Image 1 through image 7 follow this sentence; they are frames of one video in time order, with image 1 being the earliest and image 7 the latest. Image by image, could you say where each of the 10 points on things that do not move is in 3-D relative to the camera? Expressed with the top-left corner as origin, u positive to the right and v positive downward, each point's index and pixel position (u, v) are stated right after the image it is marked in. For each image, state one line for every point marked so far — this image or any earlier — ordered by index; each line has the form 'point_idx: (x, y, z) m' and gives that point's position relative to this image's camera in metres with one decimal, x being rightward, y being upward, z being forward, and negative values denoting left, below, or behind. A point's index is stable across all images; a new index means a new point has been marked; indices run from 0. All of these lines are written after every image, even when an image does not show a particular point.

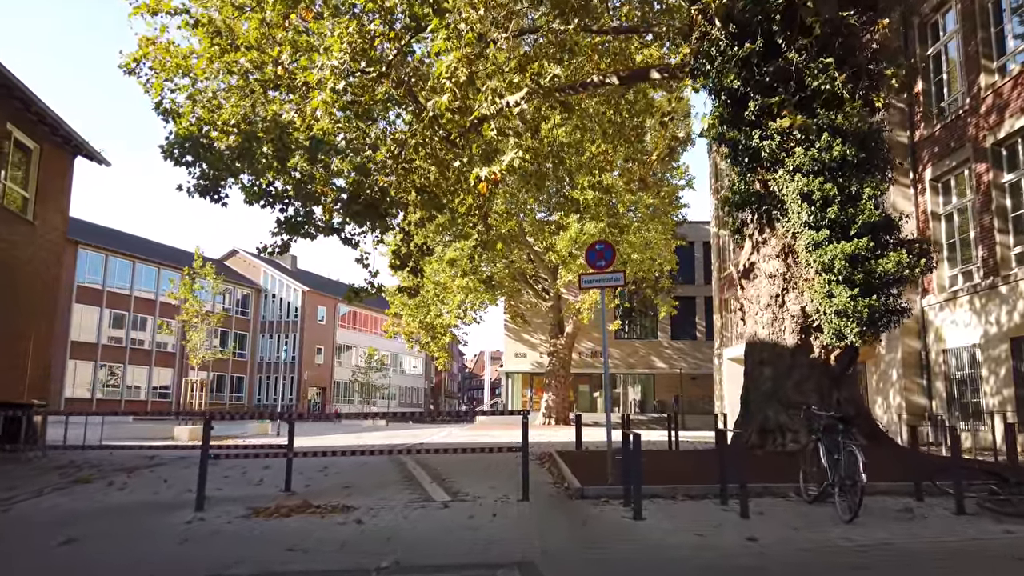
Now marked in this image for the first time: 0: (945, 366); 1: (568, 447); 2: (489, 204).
0: (+9.6, -1.8, +16.0) m
1: (+1.3, -3.6, +16.2) m
2: (-0.5, +2.2, +18.4) m
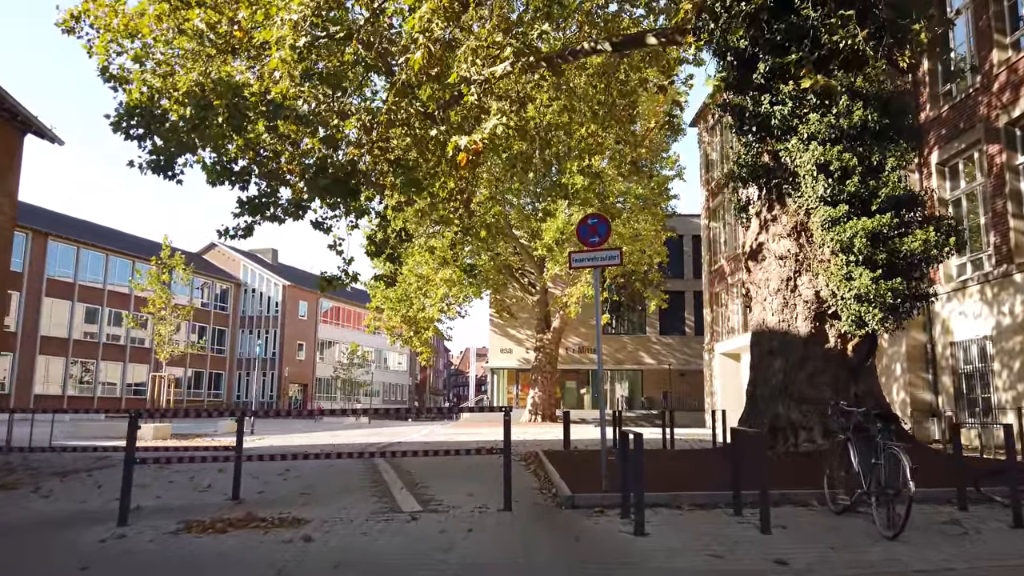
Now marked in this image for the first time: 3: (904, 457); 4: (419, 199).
0: (+9.3, -1.5, +15.2) m
1: (+0.9, -3.3, +15.3) m
2: (-0.9, +2.4, +17.3) m
3: (+2.7, -1.2, +5.1) m
4: (-2.1, +2.0, +15.9) m
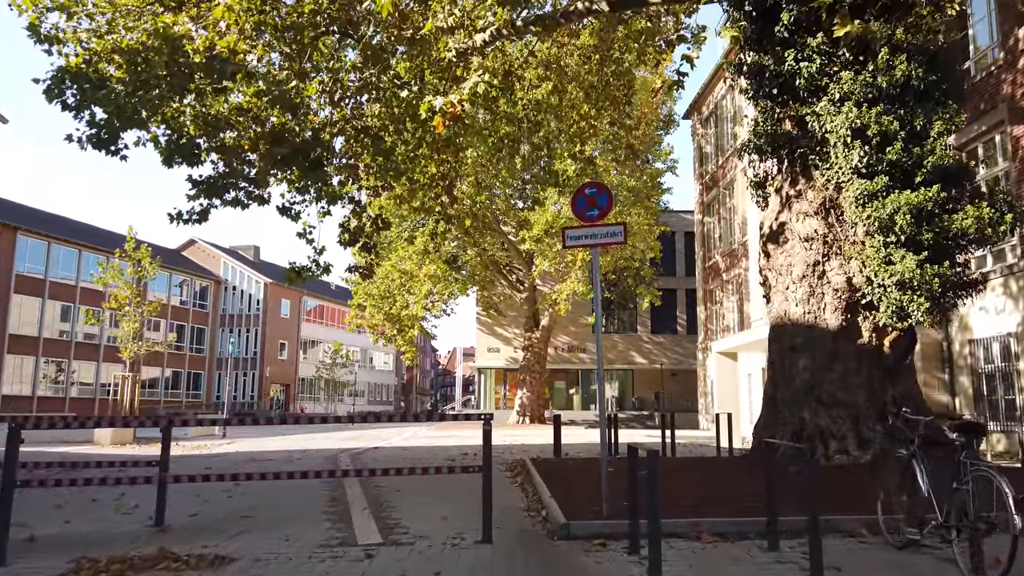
0: (+9.0, -1.4, +14.1) m
1: (+0.6, -3.2, +14.1) m
2: (-1.2, +2.6, +16.1) m
3: (+2.6, -1.0, +3.9) m
4: (-2.3, +2.2, +14.7) m
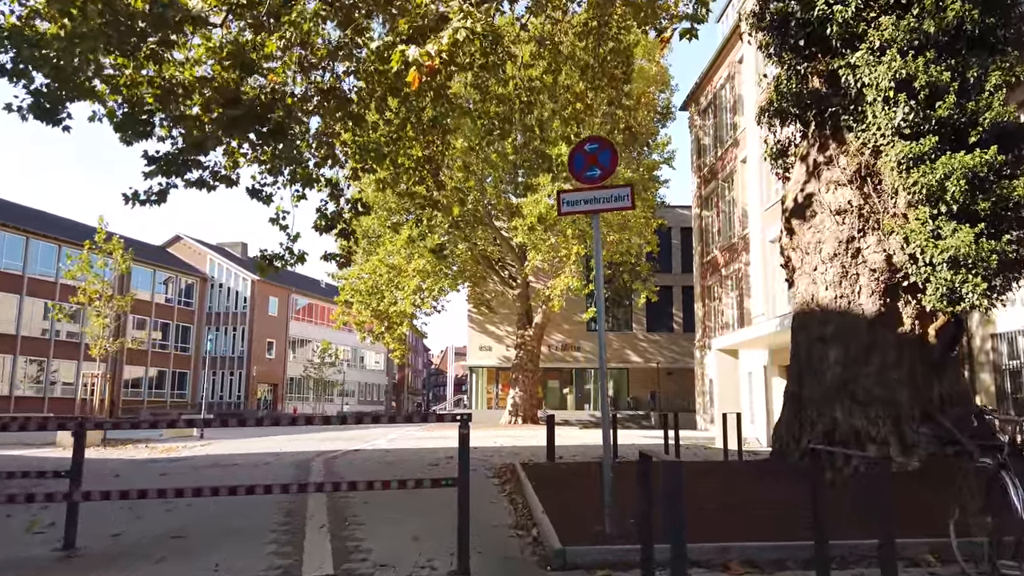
0: (+8.8, -1.2, +13.2) m
1: (+0.5, -3.0, +13.0) m
2: (-1.4, +2.8, +15.1) m
3: (+2.5, -0.9, +2.9) m
4: (-2.5, +2.3, +13.7) m
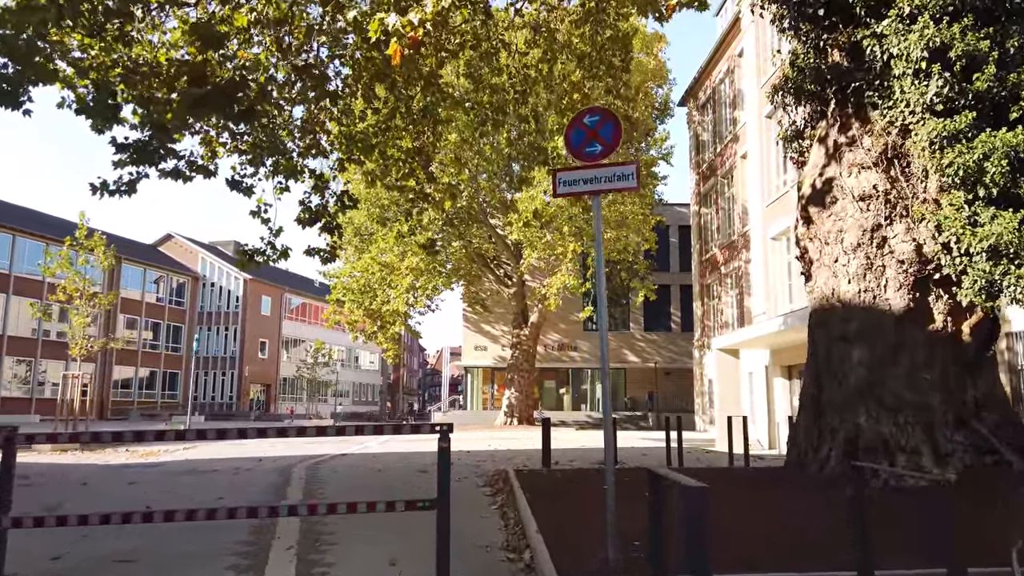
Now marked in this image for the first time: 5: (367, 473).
0: (+8.7, -1.2, +12.6) m
1: (+0.4, -2.9, +12.4) m
2: (-1.5, +2.8, +14.5) m
3: (+2.5, -0.8, +2.3) m
4: (-2.6, +2.4, +13.1) m
5: (-2.1, -2.7, +10.4) m
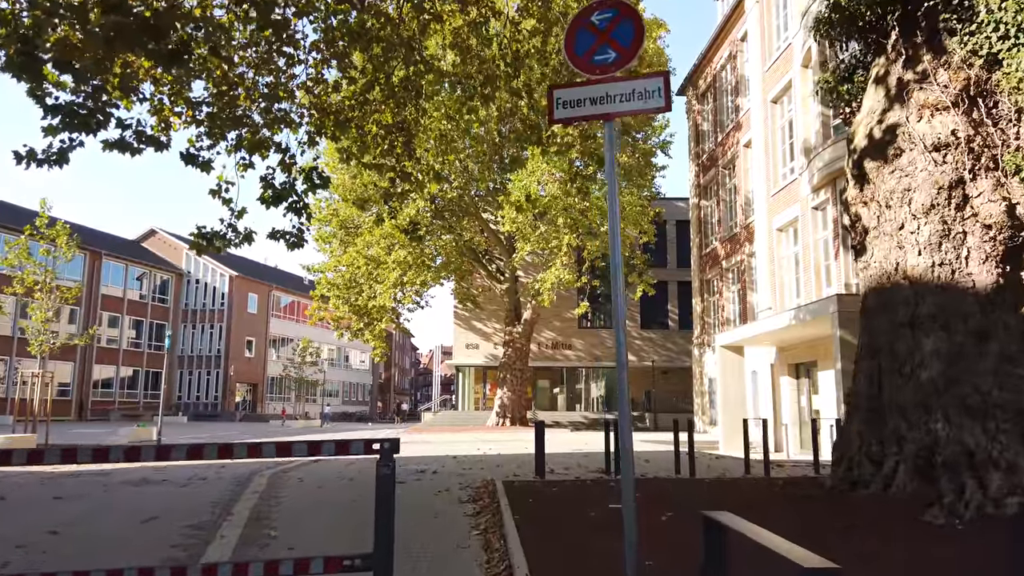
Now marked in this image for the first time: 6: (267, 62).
0: (+8.5, -1.0, +11.5) m
1: (+0.2, -2.8, +11.2) m
2: (-1.7, +3.0, +13.2) m
3: (+2.4, -0.6, +1.1) m
4: (-2.8, +2.6, +11.8) m
5: (-2.2, -2.5, +9.2) m
6: (-3.6, +3.3, +10.7) m
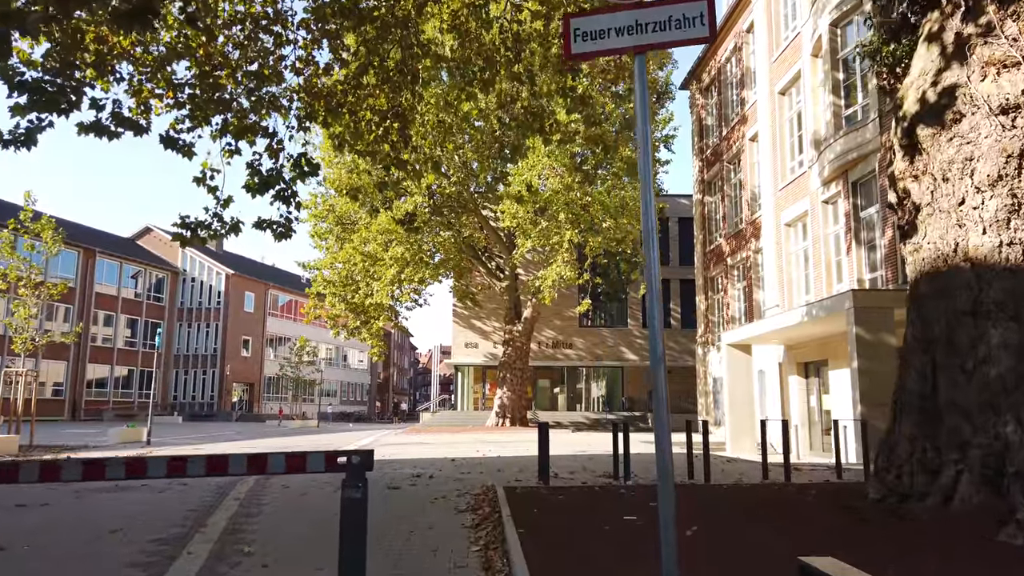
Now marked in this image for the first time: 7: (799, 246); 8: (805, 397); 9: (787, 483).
0: (+8.6, -0.9, +10.9) m
1: (+0.2, -2.7, +10.6) m
2: (-1.7, +3.1, +12.6) m
3: (+2.4, -0.5, +0.5) m
4: (-2.8, +2.7, +11.2) m
5: (-2.2, -2.4, +8.6) m
6: (-3.6, +3.4, +10.1) m
7: (+7.9, +1.2, +20.0) m
8: (+7.8, -2.9, +19.1) m
9: (+3.2, -2.3, +8.5) m
